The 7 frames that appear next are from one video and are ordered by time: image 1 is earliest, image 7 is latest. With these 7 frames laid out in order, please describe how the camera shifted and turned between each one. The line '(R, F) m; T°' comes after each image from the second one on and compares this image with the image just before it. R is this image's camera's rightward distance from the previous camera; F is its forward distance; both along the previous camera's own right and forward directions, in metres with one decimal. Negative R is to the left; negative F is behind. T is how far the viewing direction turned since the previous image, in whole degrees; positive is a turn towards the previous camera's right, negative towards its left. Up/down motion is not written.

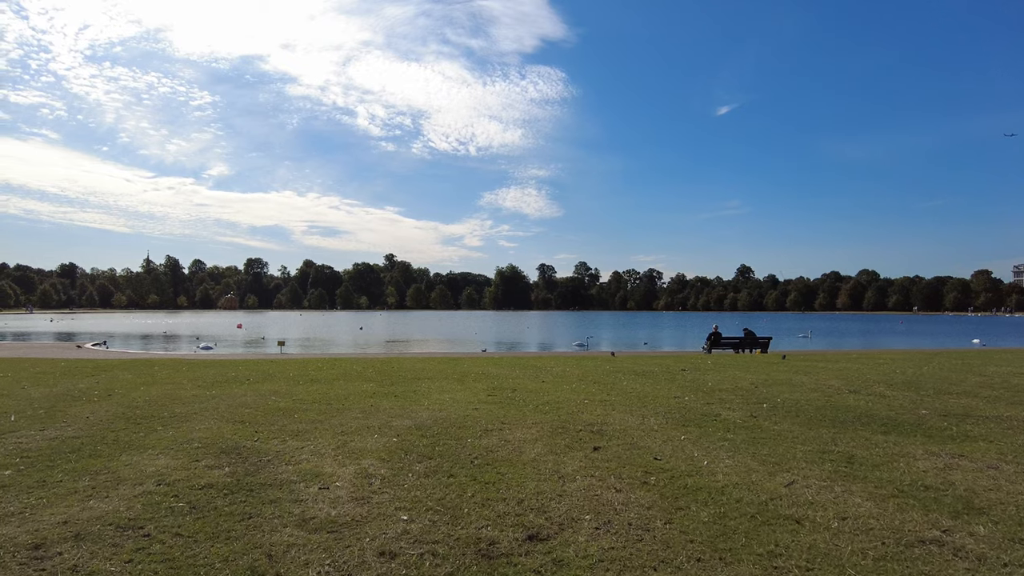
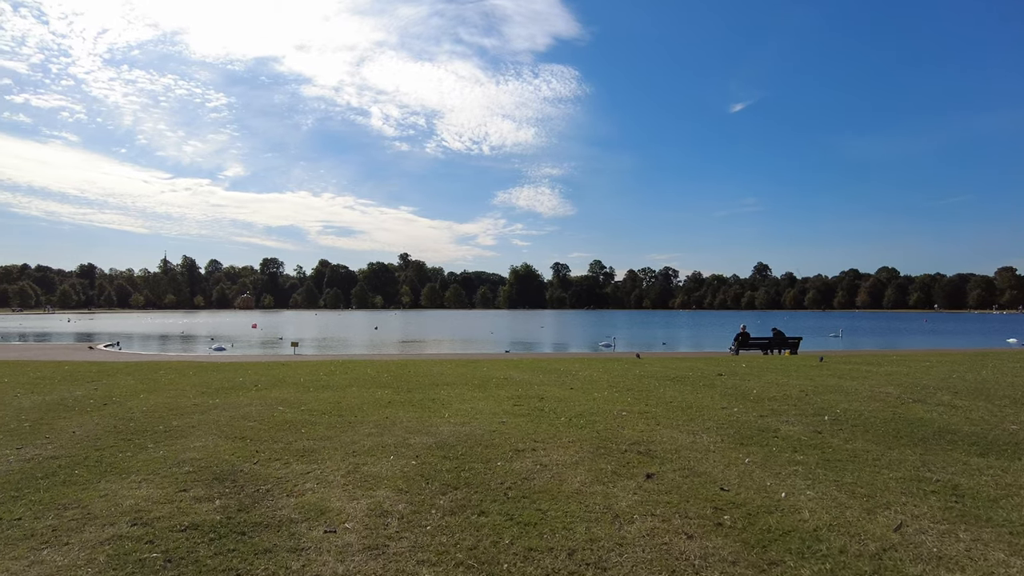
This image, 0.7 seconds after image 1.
(-0.3, +1.3) m; -1°
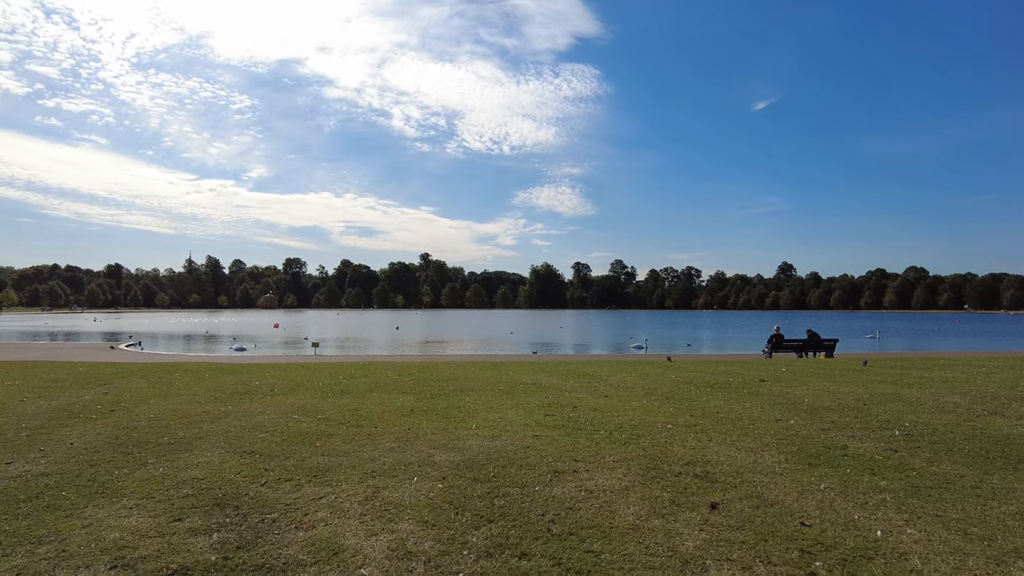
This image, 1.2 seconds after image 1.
(-0.2, +1.0) m; -2°
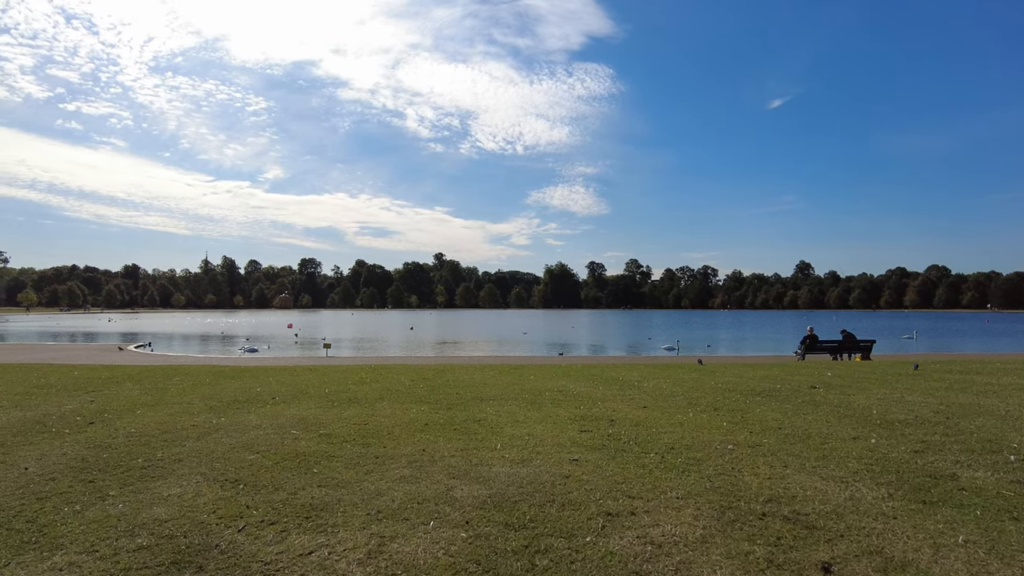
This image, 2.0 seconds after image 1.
(-0.2, +1.6) m; -1°
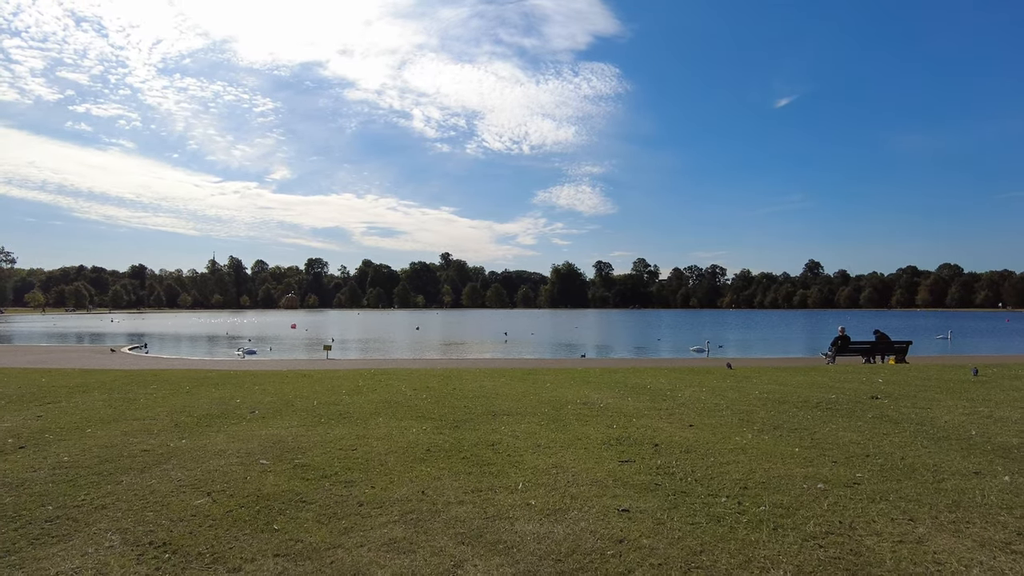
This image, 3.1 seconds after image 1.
(-0.2, +2.1) m; -1°
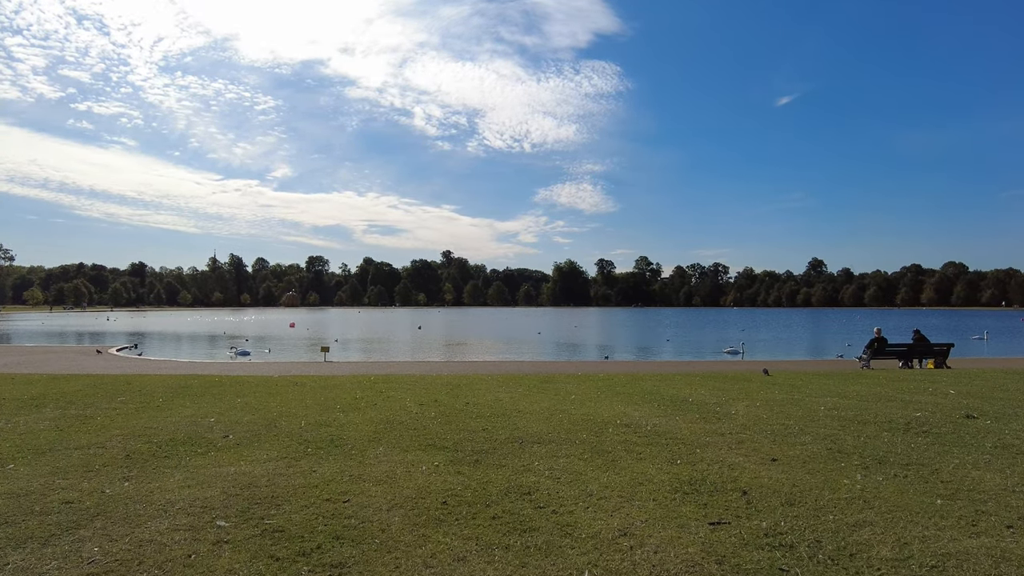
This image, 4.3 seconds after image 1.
(-0.5, +2.3) m; 0°
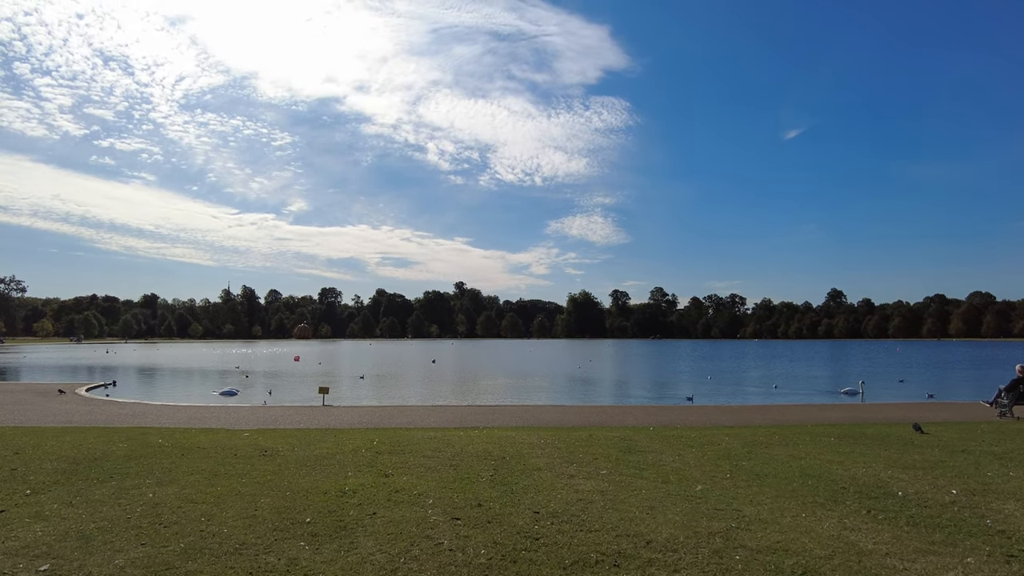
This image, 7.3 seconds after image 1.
(-1.1, +6.1) m; -1°
